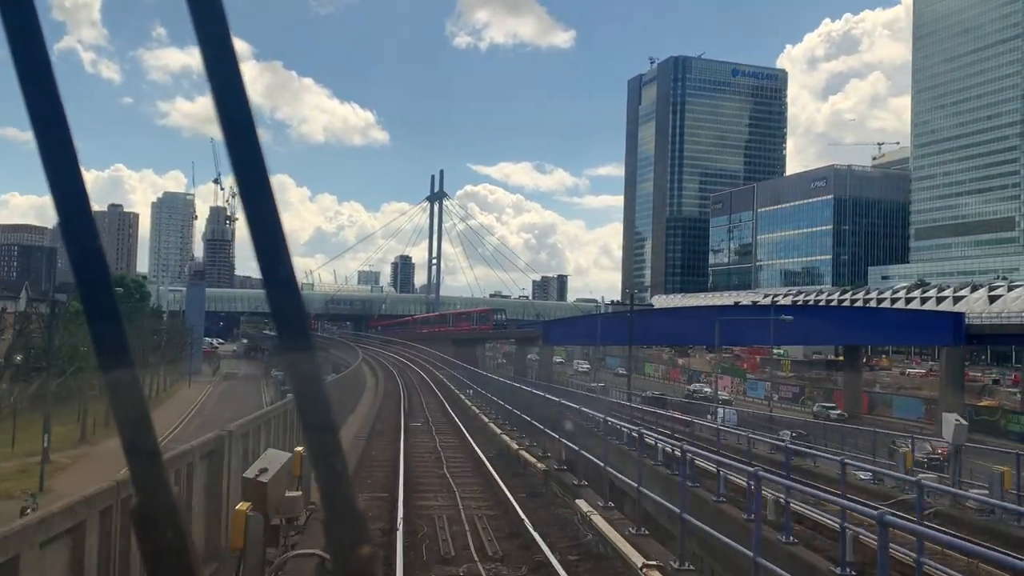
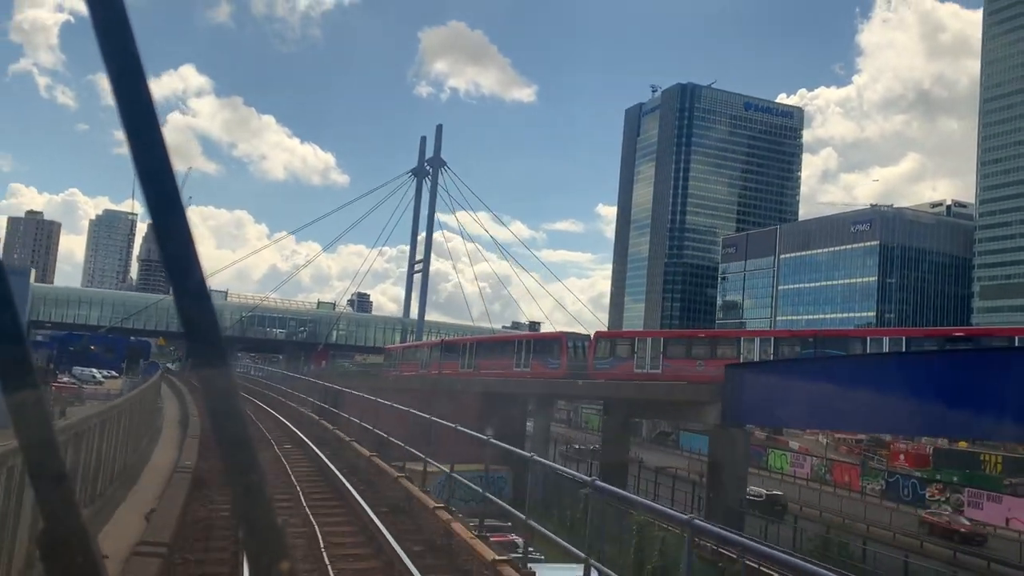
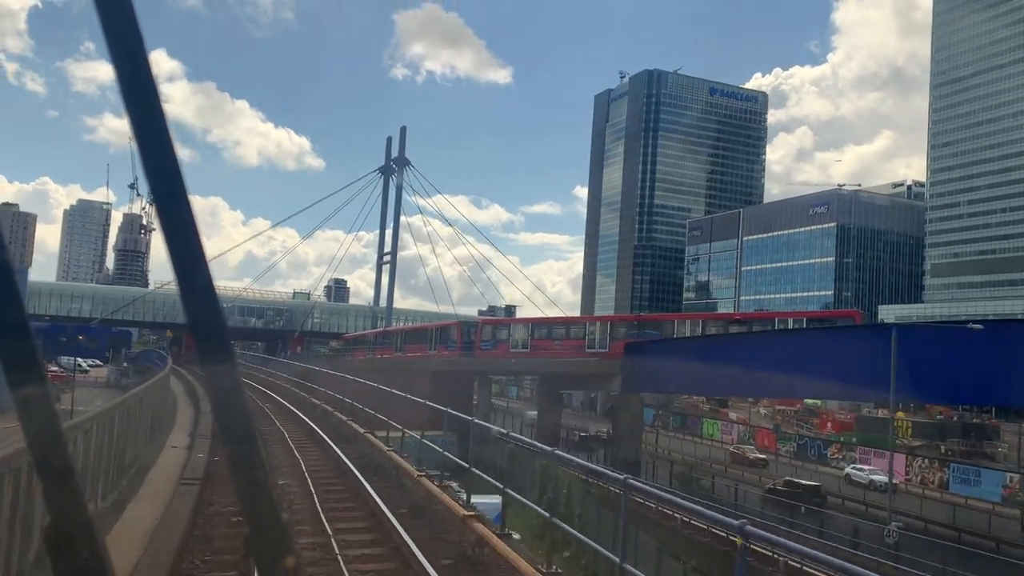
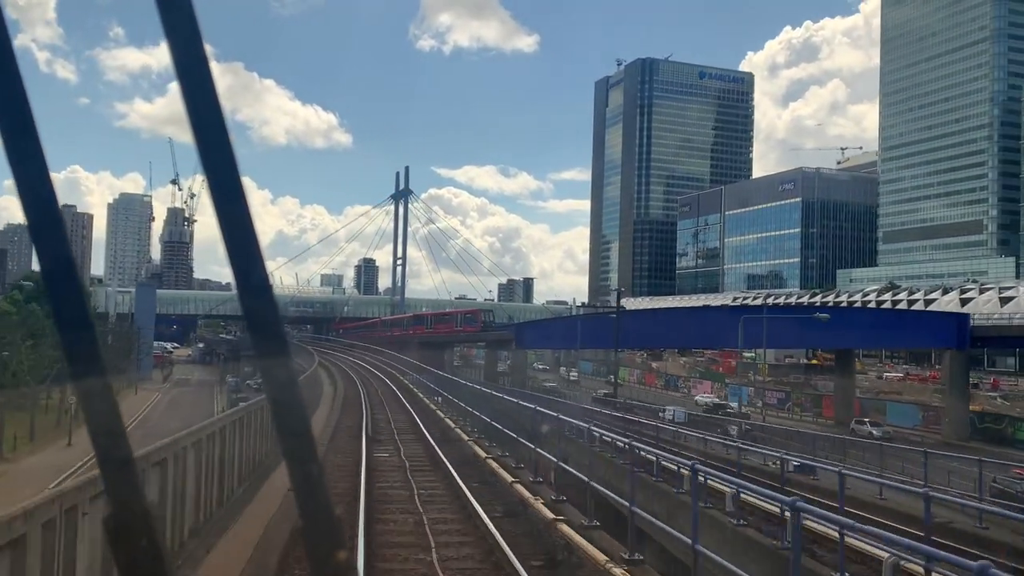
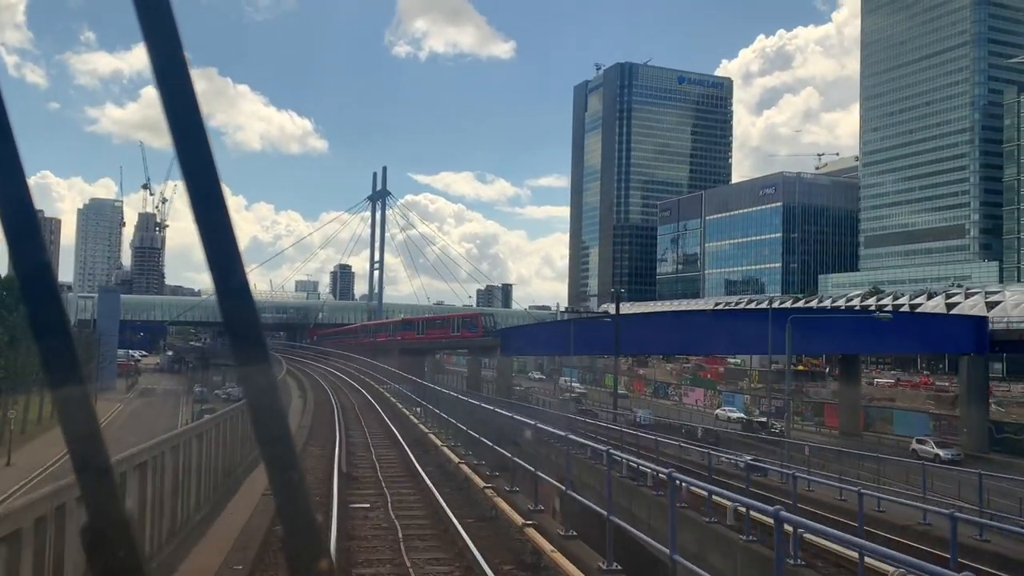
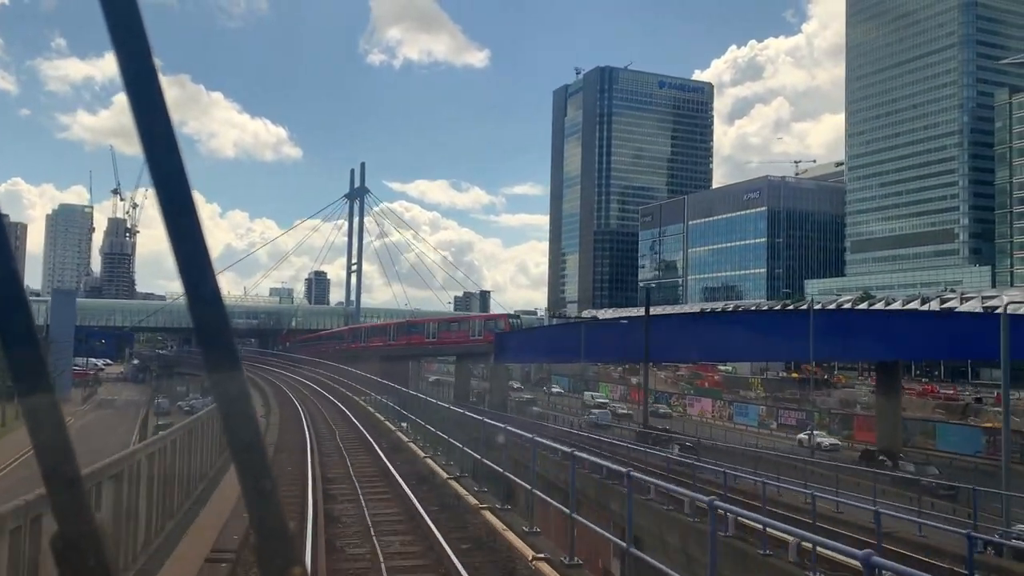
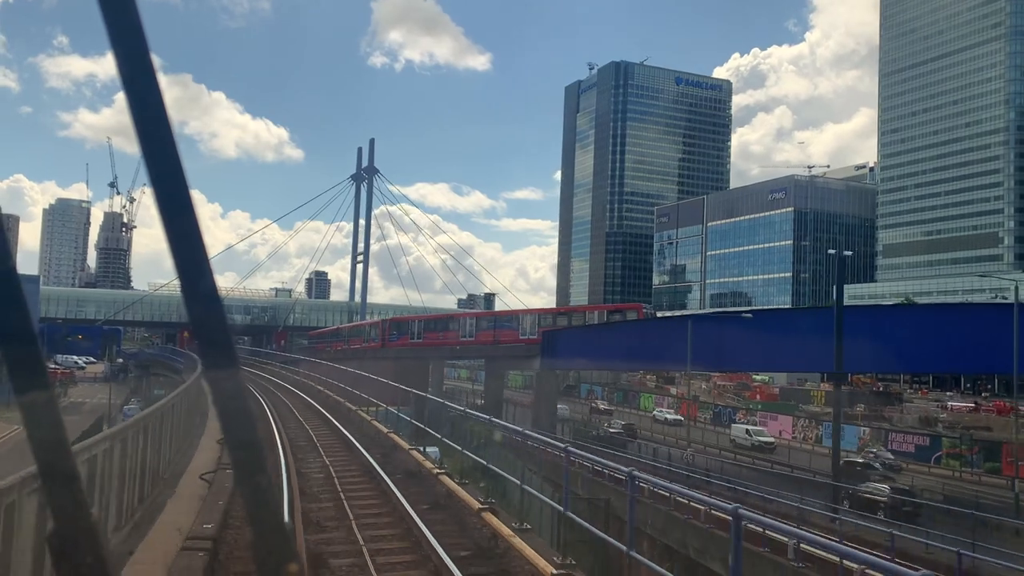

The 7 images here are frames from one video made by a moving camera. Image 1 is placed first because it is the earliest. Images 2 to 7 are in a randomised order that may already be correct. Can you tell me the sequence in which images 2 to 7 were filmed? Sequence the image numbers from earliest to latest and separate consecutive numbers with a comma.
4, 5, 6, 7, 3, 2
